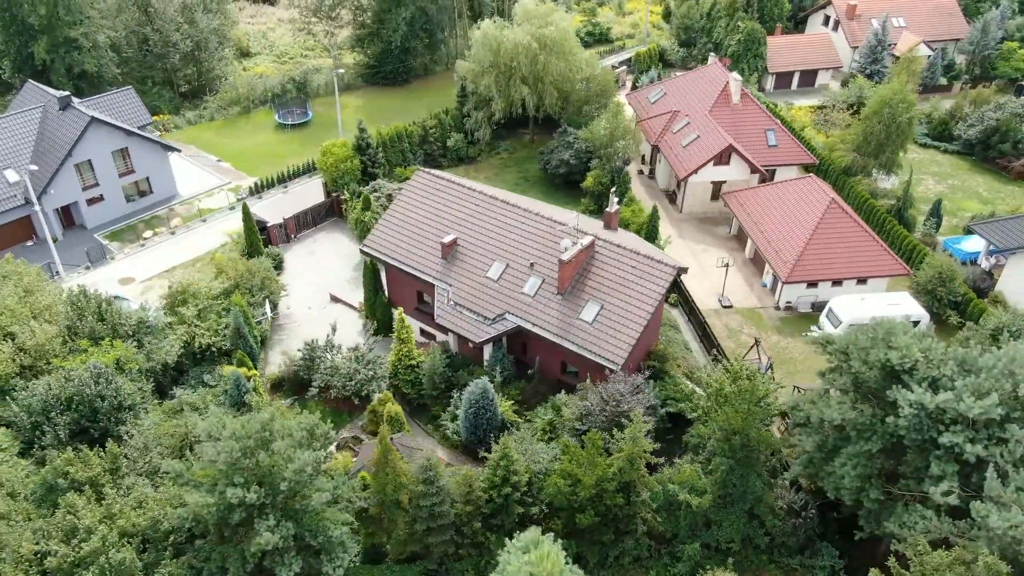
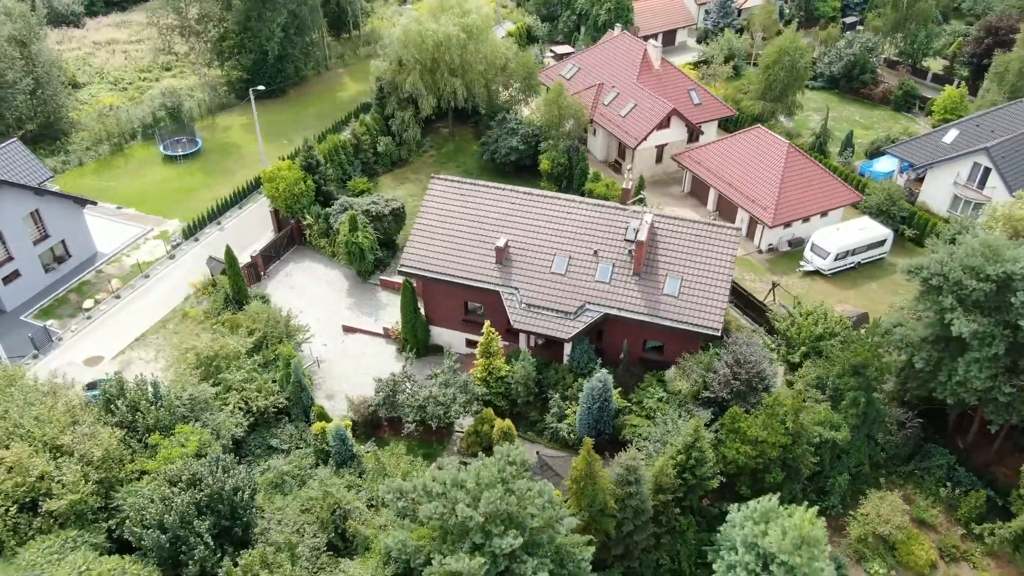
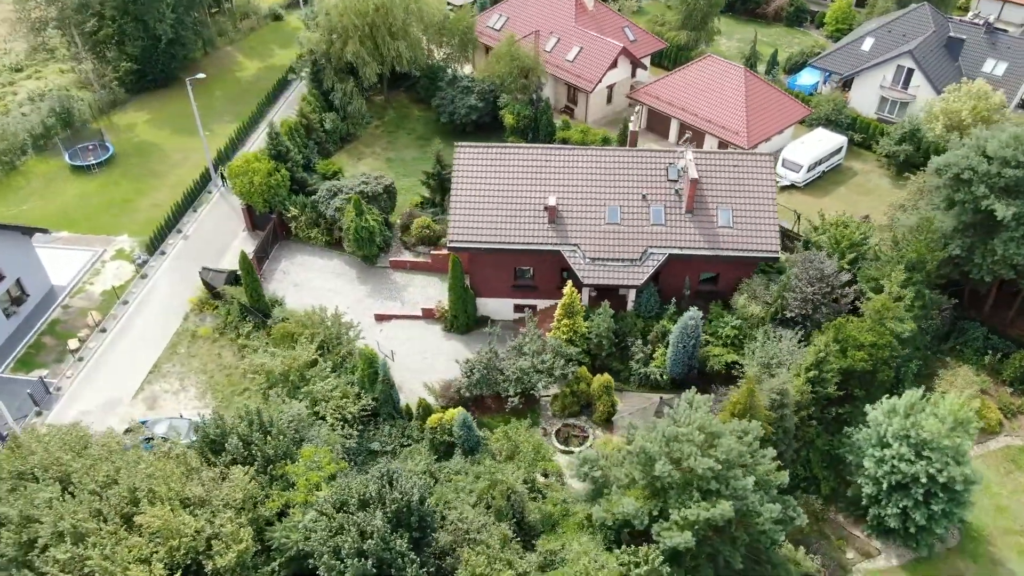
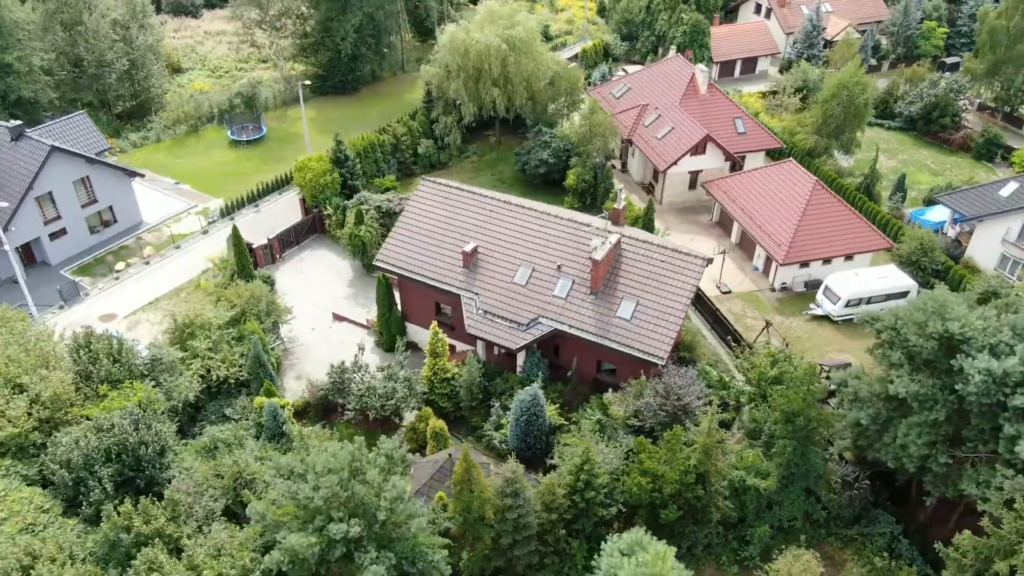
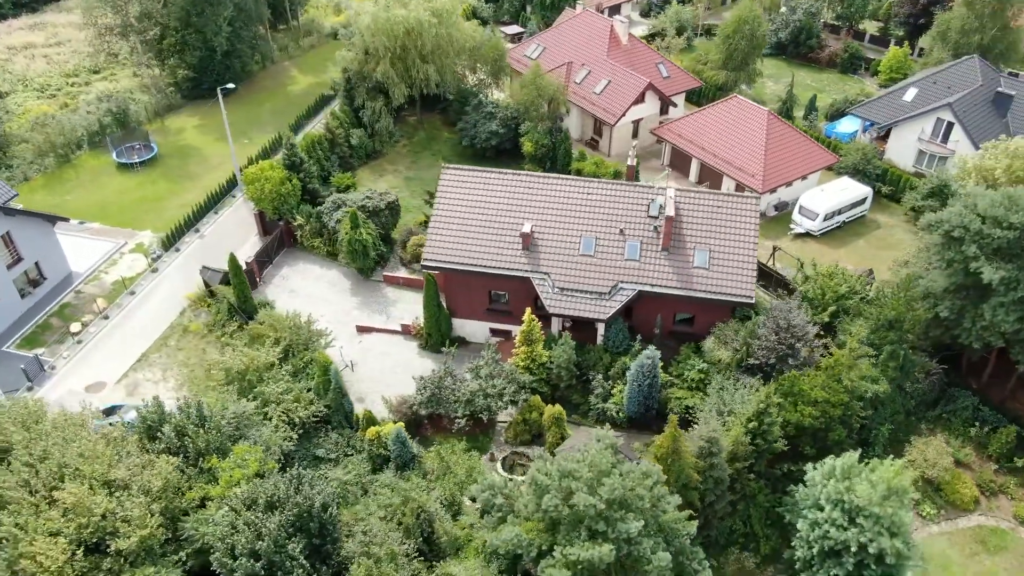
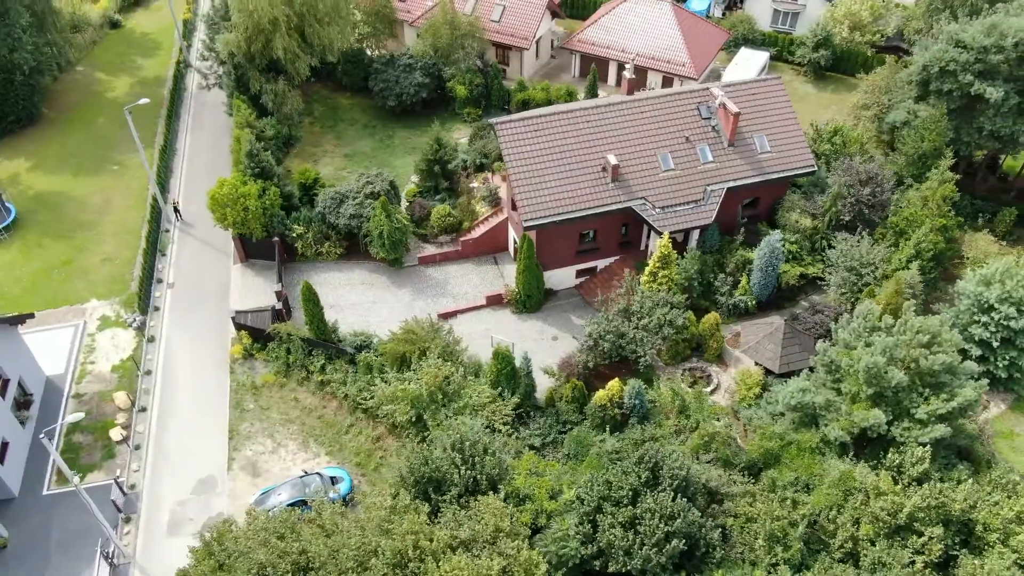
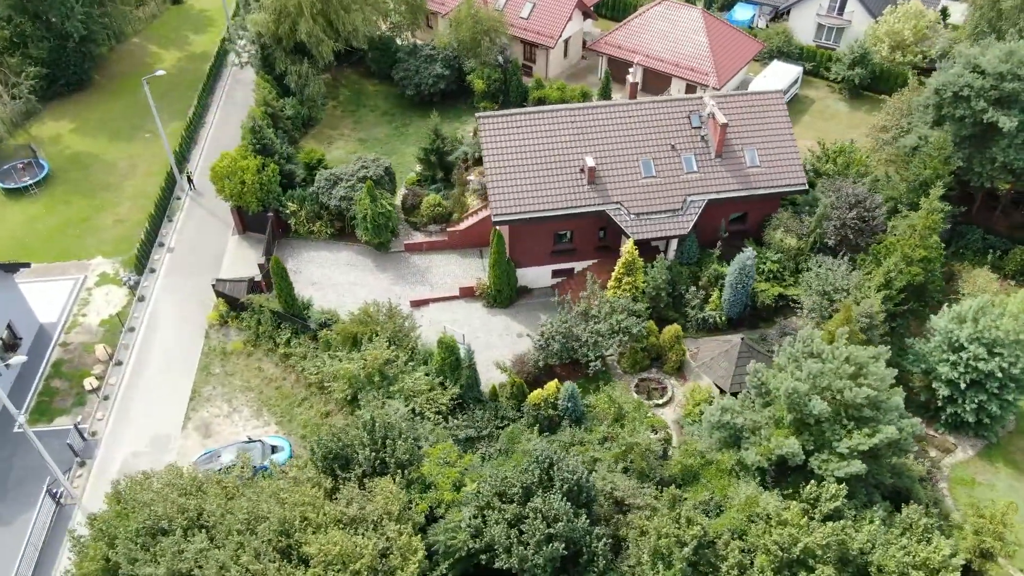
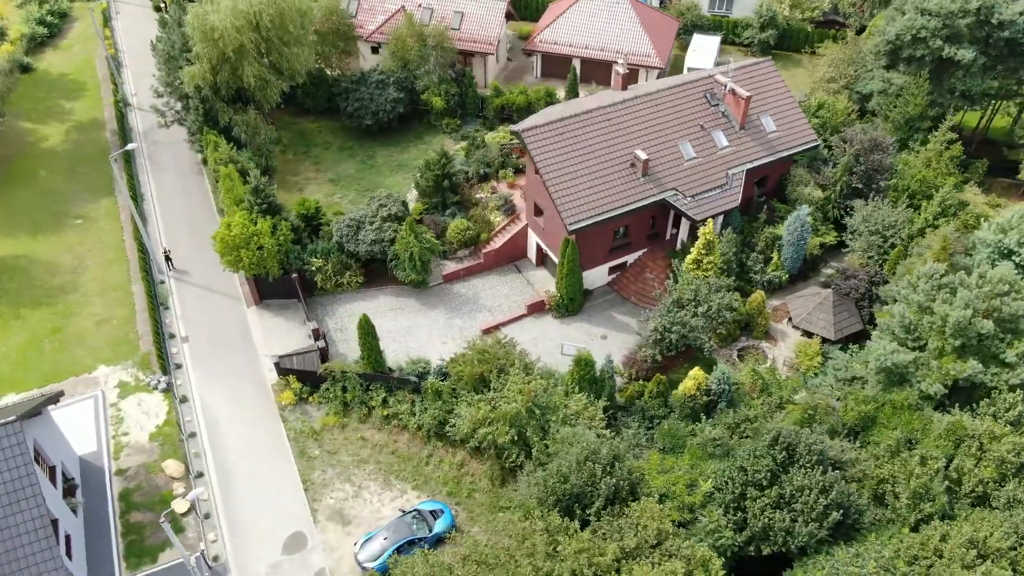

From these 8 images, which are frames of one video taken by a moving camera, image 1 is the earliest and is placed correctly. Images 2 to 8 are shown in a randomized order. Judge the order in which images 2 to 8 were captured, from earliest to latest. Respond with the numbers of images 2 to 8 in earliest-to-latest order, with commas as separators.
4, 2, 5, 3, 7, 6, 8
